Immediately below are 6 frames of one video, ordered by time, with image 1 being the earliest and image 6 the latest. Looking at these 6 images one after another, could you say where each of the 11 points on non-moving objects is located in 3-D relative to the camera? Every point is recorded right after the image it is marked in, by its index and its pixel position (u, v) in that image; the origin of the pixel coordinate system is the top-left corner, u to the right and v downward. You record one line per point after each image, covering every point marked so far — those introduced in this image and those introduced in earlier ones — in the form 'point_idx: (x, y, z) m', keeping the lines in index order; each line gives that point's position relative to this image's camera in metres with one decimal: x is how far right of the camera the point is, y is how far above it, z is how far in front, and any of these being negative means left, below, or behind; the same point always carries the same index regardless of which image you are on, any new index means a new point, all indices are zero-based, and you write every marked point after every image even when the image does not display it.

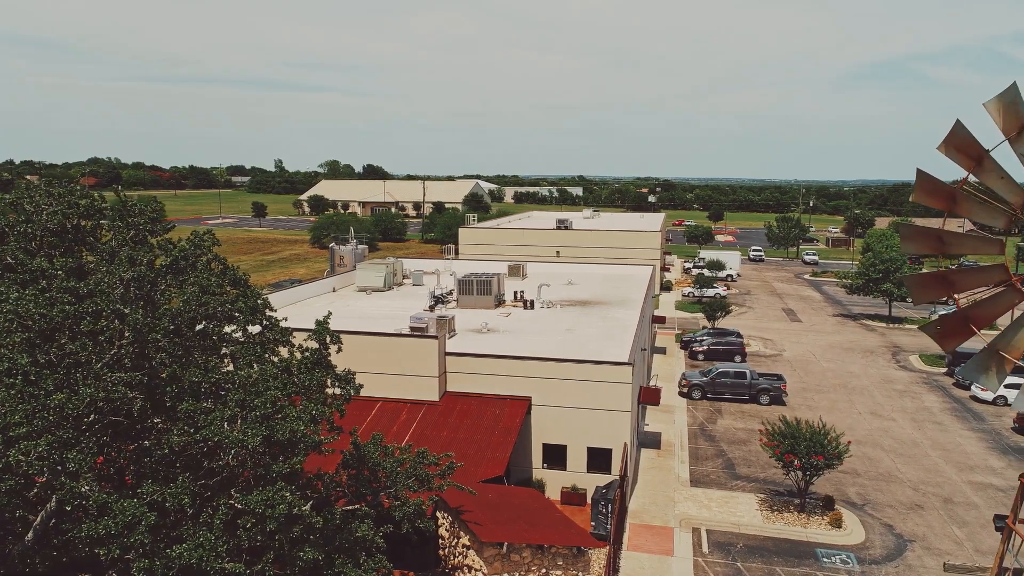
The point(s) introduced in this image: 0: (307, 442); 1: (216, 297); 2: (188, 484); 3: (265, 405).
0: (-3.1, -2.3, +10.9) m
1: (-5.0, -0.1, +12.2) m
2: (-4.6, -2.8, +10.2) m
3: (-3.8, -1.8, +10.9) m
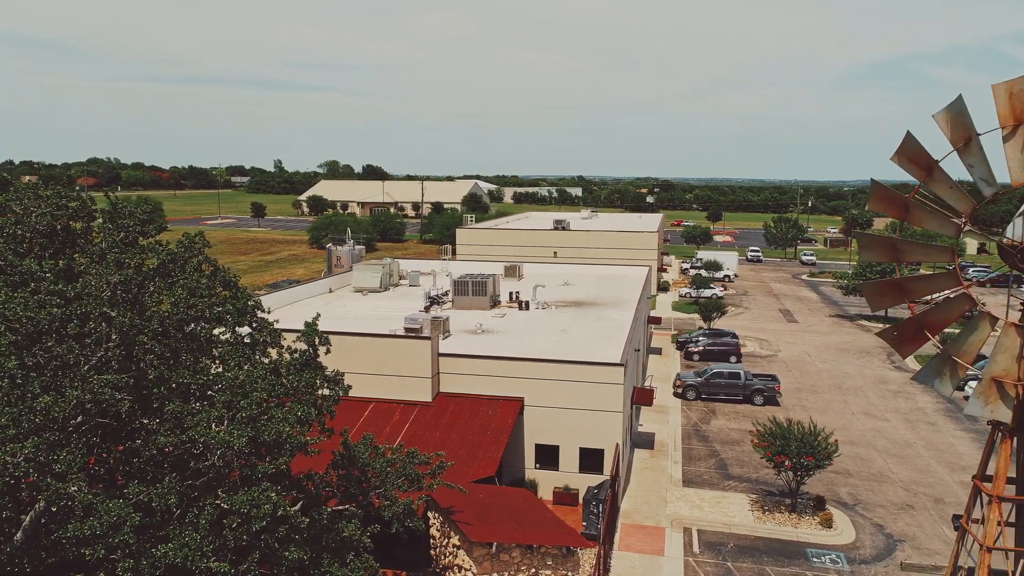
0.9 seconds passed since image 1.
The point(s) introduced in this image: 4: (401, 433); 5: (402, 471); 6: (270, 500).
0: (-3.4, -2.4, +11.1) m
1: (-5.3, -0.2, +12.3) m
2: (-4.9, -2.8, +10.3) m
3: (-4.0, -1.8, +11.0) m
4: (-2.9, -3.9, +19.4) m
5: (-2.3, -3.9, +15.3) m
6: (-3.5, -3.1, +10.4) m
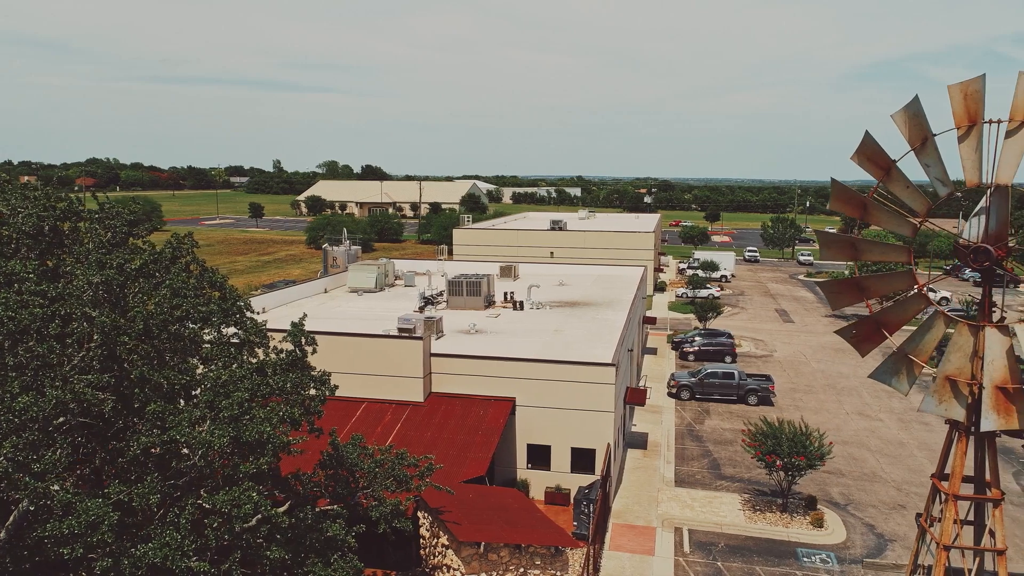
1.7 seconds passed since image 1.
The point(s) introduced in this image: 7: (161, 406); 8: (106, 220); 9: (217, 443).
0: (-3.7, -2.4, +11.1) m
1: (-5.6, -0.2, +12.4) m
2: (-5.2, -2.8, +10.4) m
3: (-4.3, -1.8, +11.1) m
4: (-3.2, -3.9, +19.5) m
5: (-2.5, -3.9, +15.3) m
6: (-3.8, -3.1, +10.5) m
7: (-5.3, -1.8, +10.7) m
8: (-7.6, +1.3, +13.6) m
9: (-4.3, -2.2, +10.4) m
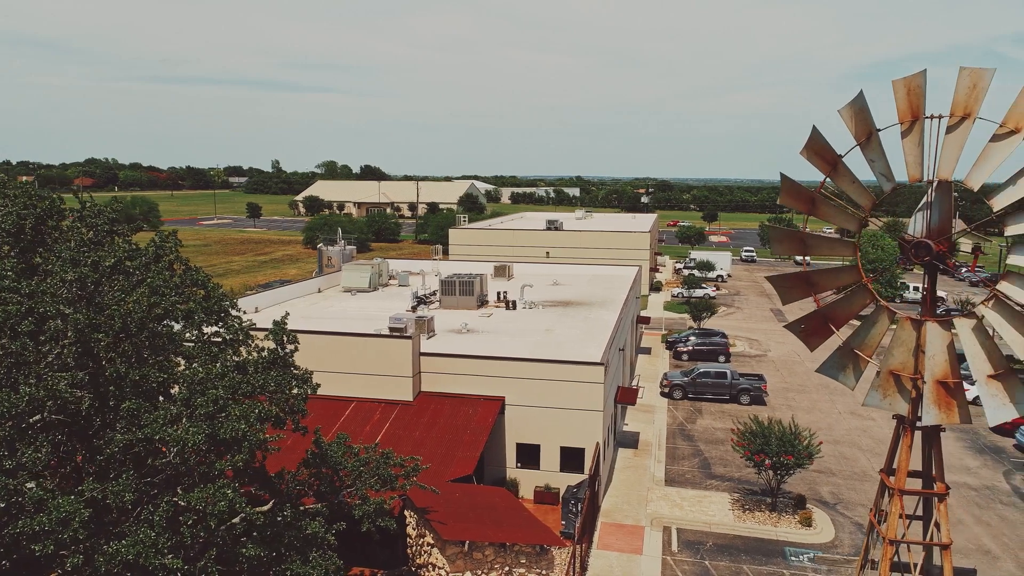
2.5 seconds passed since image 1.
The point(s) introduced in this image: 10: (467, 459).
0: (-4.0, -2.4, +11.1) m
1: (-5.9, -0.1, +12.4) m
2: (-5.5, -2.8, +10.4) m
3: (-4.7, -1.8, +11.1) m
4: (-3.5, -3.9, +19.5) m
5: (-2.9, -3.9, +15.4) m
6: (-4.2, -3.0, +10.5) m
7: (-5.6, -1.7, +10.7) m
8: (-8.0, +1.3, +13.6) m
9: (-4.7, -2.2, +10.4) m
10: (-1.1, -4.4, +18.3) m
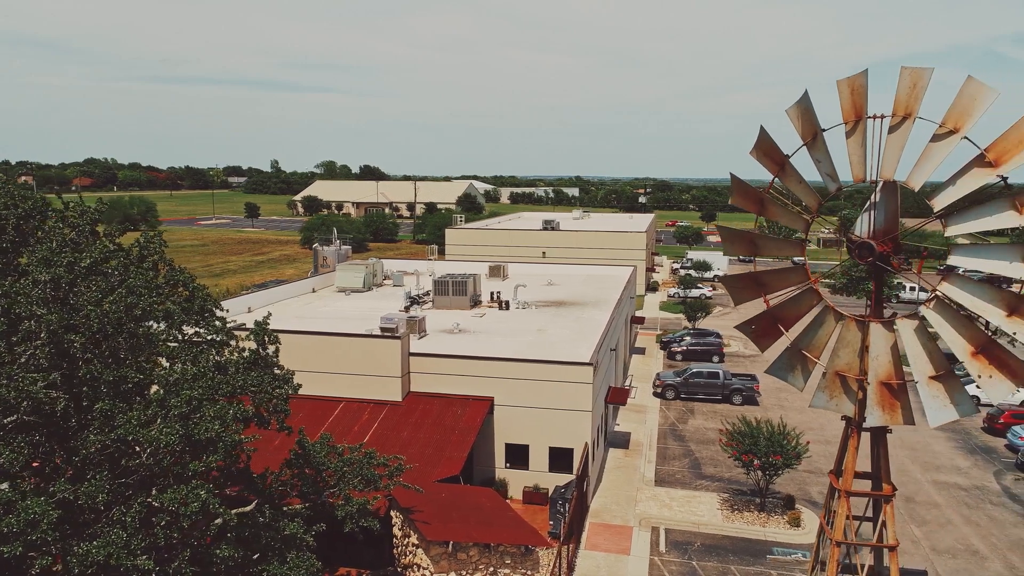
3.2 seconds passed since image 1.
0: (-4.4, -2.4, +11.1) m
1: (-6.3, -0.1, +12.3) m
2: (-5.9, -2.8, +10.4) m
3: (-5.1, -1.8, +11.0) m
4: (-3.9, -3.9, +19.4) m
5: (-3.3, -3.9, +15.3) m
6: (-4.6, -3.0, +10.4) m
7: (-6.0, -1.7, +10.7) m
8: (-8.4, +1.3, +13.6) m
9: (-5.0, -2.2, +10.4) m
10: (-1.5, -4.4, +18.2) m
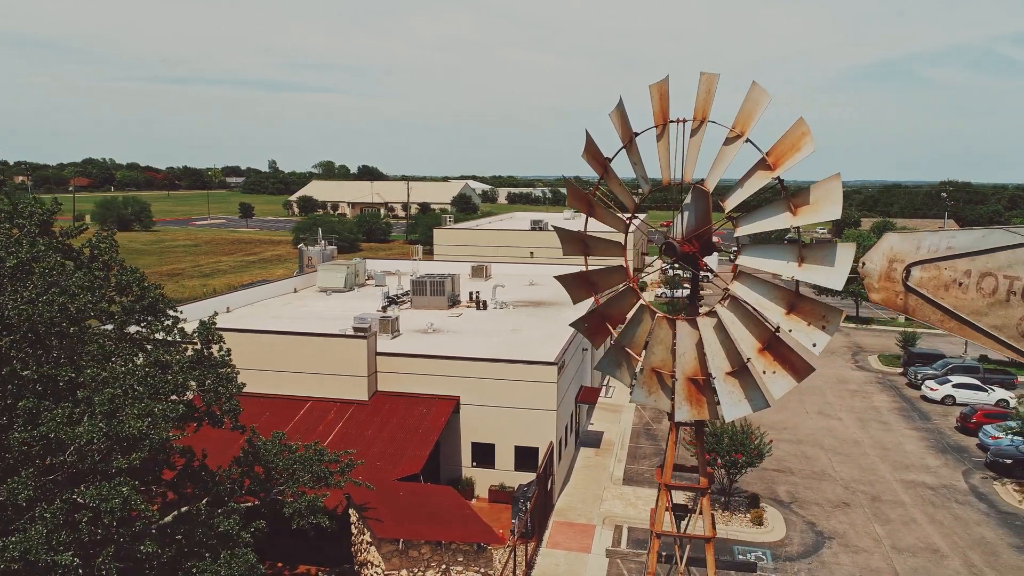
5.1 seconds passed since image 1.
0: (-5.6, -2.4, +11.2) m
1: (-7.5, -0.1, +12.5) m
2: (-7.1, -2.8, +10.5) m
3: (-6.3, -1.8, +11.2) m
4: (-5.1, -3.9, +19.6) m
5: (-4.5, -3.9, +15.5) m
6: (-5.8, -3.0, +10.6) m
7: (-7.2, -1.7, +10.8) m
8: (-9.6, +1.3, +13.7) m
9: (-6.2, -2.2, +10.5) m
10: (-2.7, -4.4, +18.4) m
